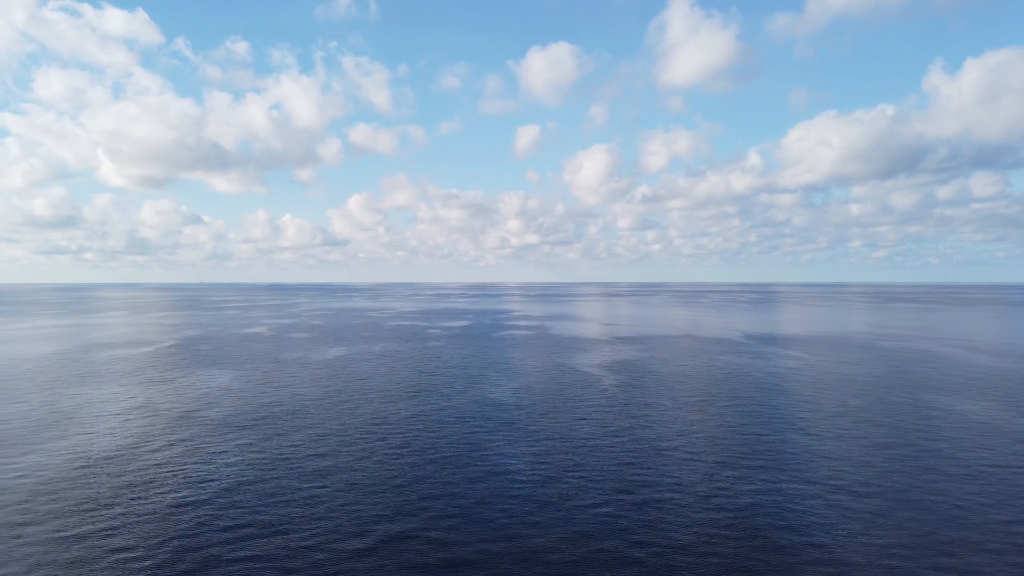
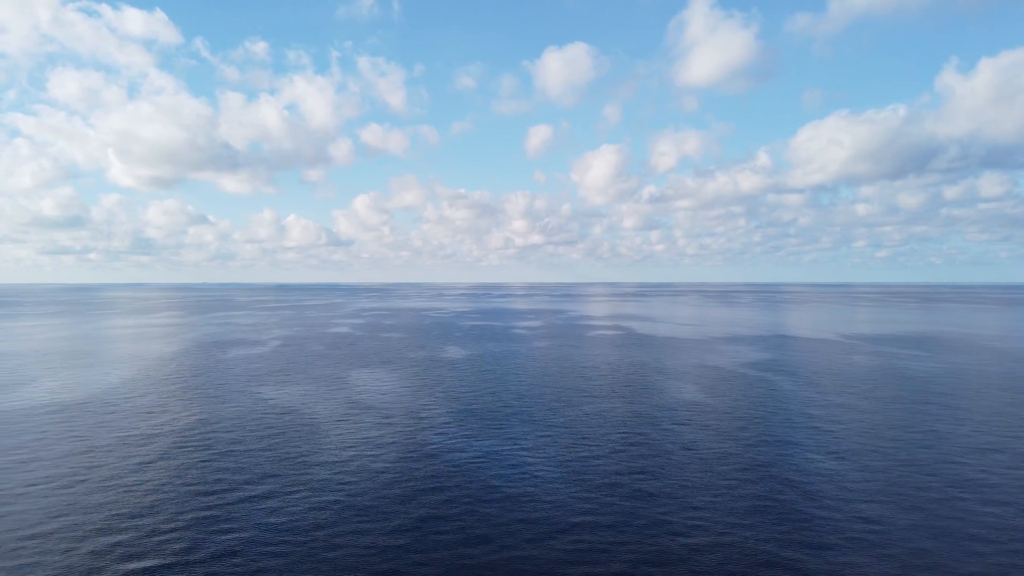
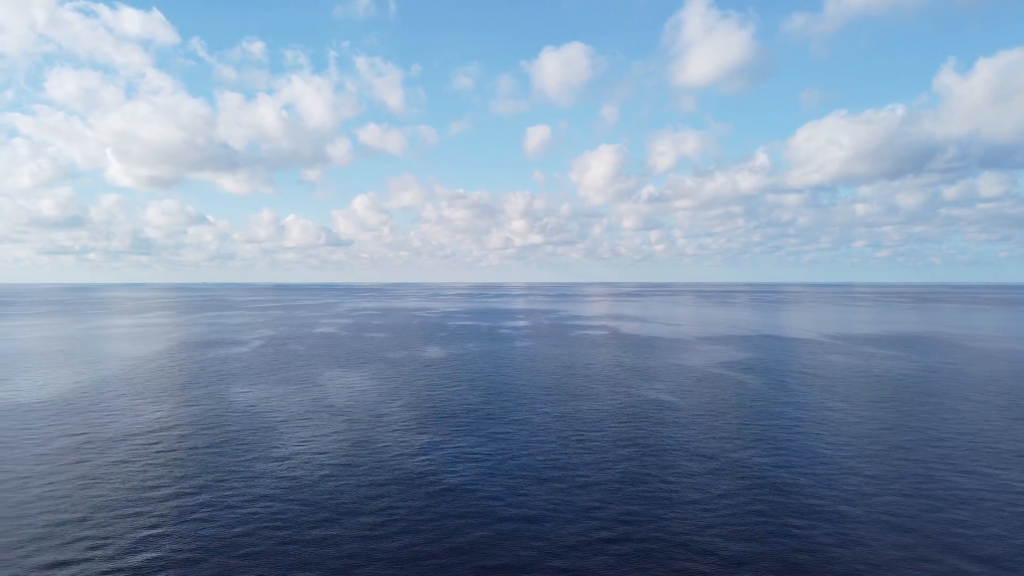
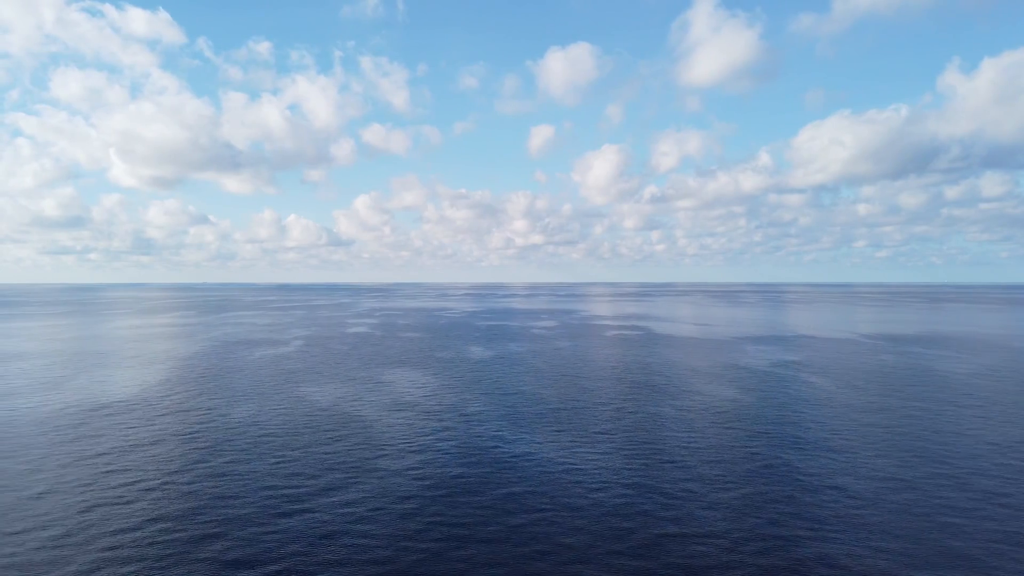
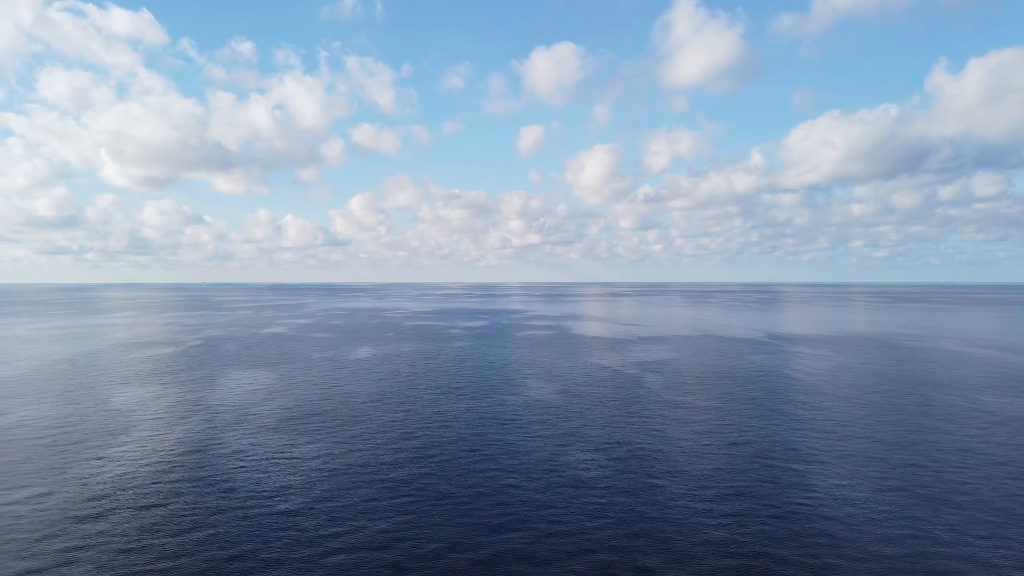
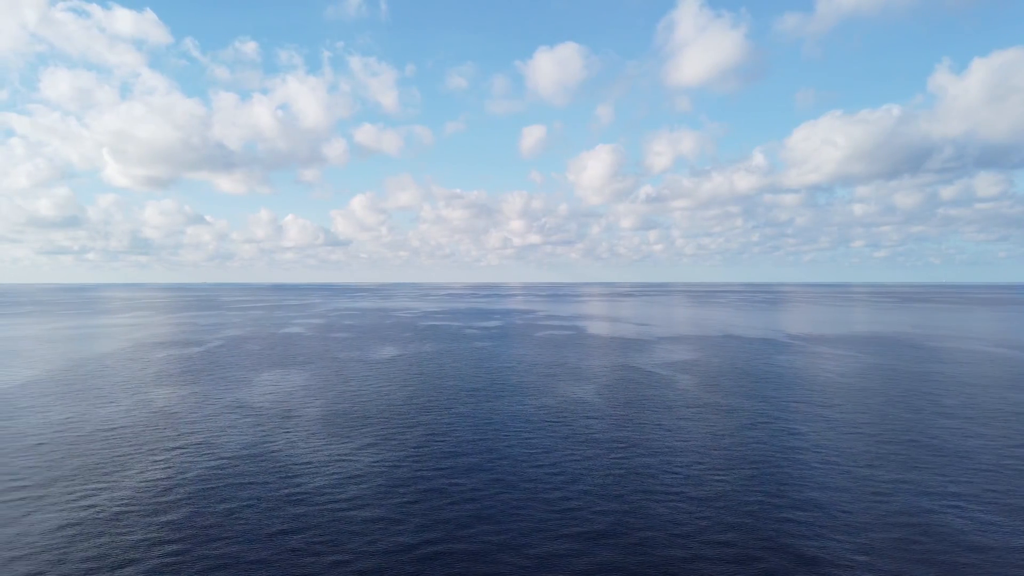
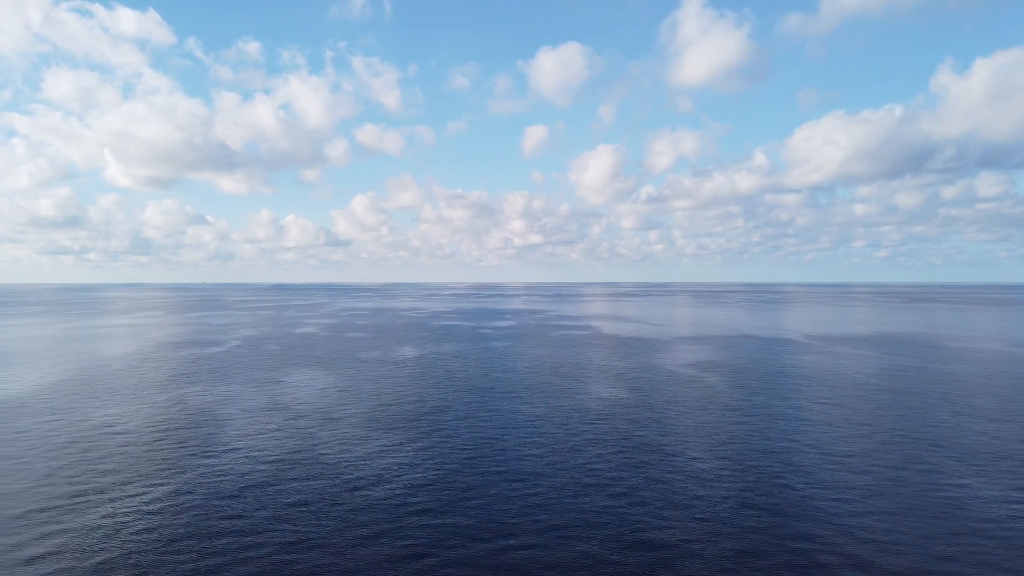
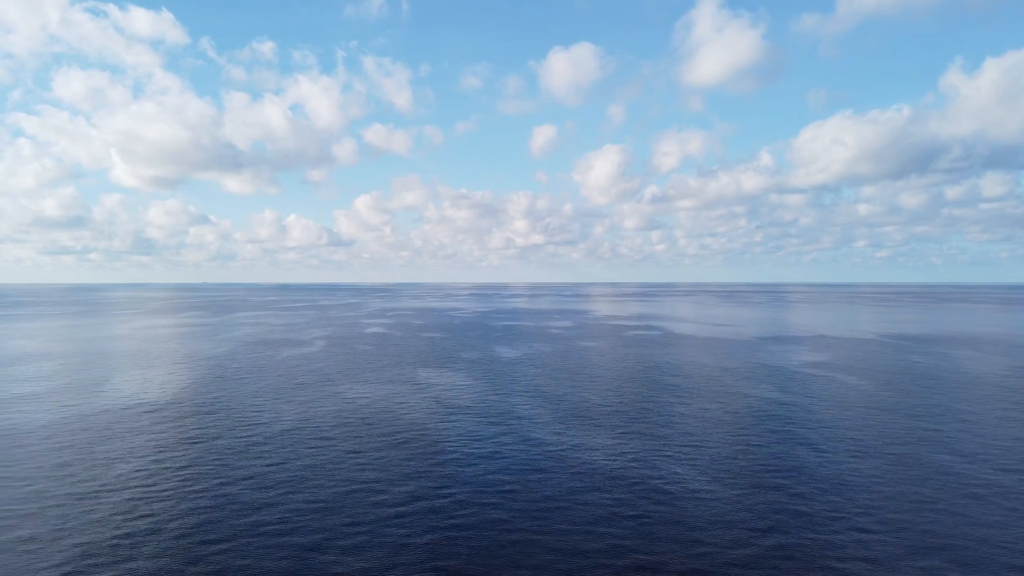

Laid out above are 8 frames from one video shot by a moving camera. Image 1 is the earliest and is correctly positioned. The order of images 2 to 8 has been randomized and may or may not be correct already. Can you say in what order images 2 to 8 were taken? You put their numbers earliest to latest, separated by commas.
5, 6, 7, 3, 2, 4, 8
